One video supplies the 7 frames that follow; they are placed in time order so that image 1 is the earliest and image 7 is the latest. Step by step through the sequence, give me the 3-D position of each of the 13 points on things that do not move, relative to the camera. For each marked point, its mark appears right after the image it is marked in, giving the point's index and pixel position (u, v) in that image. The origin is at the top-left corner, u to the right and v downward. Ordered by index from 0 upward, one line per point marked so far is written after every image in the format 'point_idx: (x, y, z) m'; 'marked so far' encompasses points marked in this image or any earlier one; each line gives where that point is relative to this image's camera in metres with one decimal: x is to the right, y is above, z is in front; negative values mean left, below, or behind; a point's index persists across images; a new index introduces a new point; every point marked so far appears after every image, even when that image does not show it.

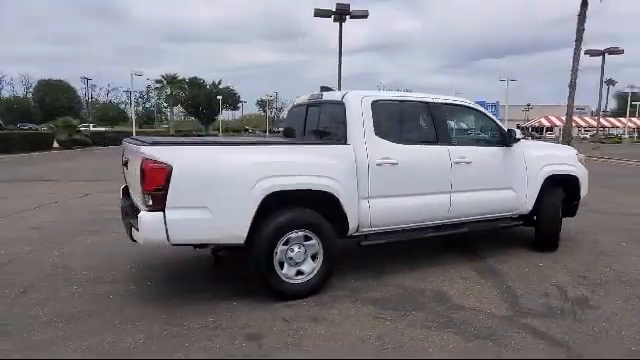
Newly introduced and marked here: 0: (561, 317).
0: (+2.4, -1.3, +4.4) m
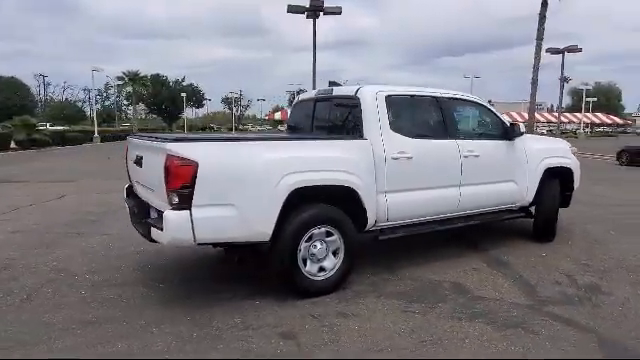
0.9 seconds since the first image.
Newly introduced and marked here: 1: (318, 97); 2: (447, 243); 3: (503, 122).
0: (+2.6, -1.2, +4.6) m
1: (0.0, +1.1, +6.1) m
2: (+1.8, -0.9, +6.6) m
3: (+2.6, +0.8, +6.4) m
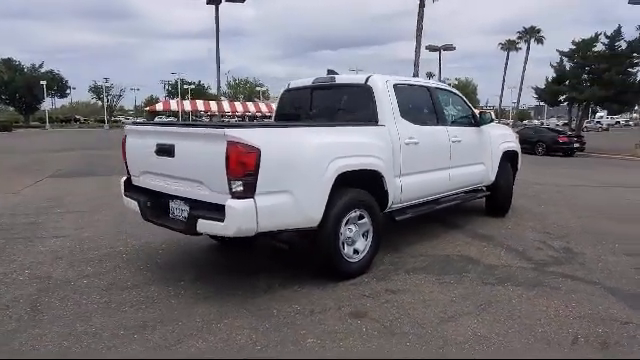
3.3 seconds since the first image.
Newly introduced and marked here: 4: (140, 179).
0: (+3.0, -1.0, +5.4) m
1: (0.0, +1.3, +6.2) m
2: (+1.7, -0.7, +7.2) m
3: (+2.4, +1.1, +7.1) m
4: (-2.0, 0.0, +5.0) m
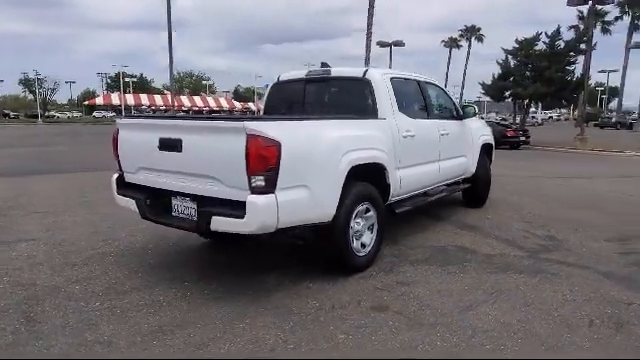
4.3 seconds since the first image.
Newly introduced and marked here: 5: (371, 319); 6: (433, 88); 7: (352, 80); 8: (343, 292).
0: (+3.0, -0.9, +5.7) m
1: (-0.1, +1.4, +6.1) m
2: (+1.5, -0.6, +7.3) m
3: (+2.2, +1.2, +7.3) m
4: (-1.9, 0.0, +4.7) m
5: (+0.4, -1.2, +3.8) m
6: (+1.7, +1.4, +6.8) m
7: (+0.4, +1.3, +5.7) m
8: (+0.2, -1.1, +4.4) m
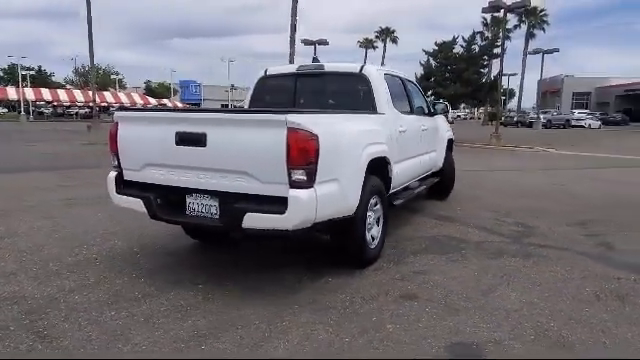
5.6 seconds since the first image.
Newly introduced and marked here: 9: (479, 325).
0: (+2.9, -0.7, +6.2) m
1: (-0.3, +1.4, +6.1) m
2: (+1.2, -0.5, +7.5) m
3: (+1.8, +1.3, +7.6) m
4: (-1.7, +0.1, +4.4) m
5: (+0.8, -1.1, +3.9) m
6: (+1.4, +1.5, +7.1) m
7: (+0.3, +1.3, +5.8) m
8: (+0.4, -1.0, +4.4) m
9: (+1.3, -1.2, +3.6) m
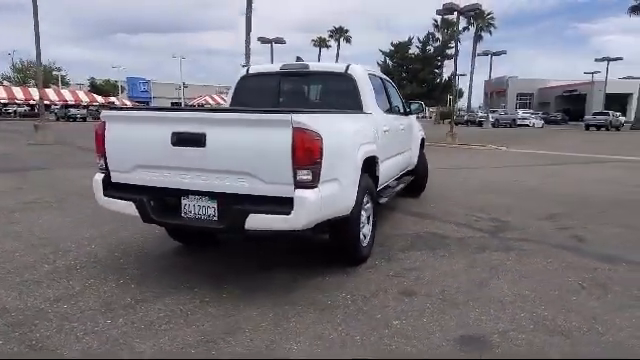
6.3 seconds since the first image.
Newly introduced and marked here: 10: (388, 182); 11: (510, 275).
0: (+2.7, -0.7, +6.5) m
1: (-0.5, +1.4, +6.0) m
2: (+0.8, -0.5, +7.6) m
3: (+1.4, +1.4, +7.8) m
4: (-1.7, 0.0, +4.2) m
5: (+0.8, -1.1, +4.0) m
6: (+1.1, +1.5, +7.2) m
7: (+0.2, +1.3, +5.8) m
8: (+0.4, -1.0, +4.5) m
9: (+1.3, -1.1, +3.8) m
10: (+1.0, 0.0, +6.5) m
11: (+2.0, -1.0, +4.7) m
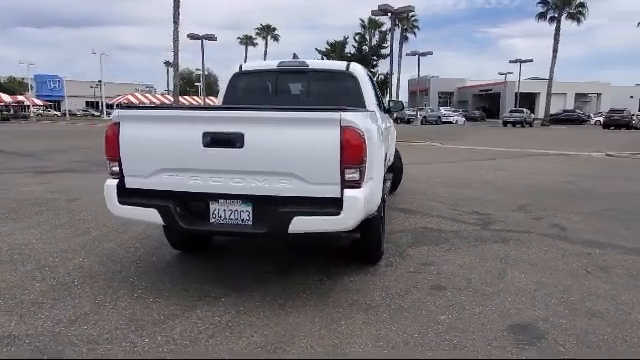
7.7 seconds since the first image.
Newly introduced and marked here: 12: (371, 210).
0: (+2.6, -0.6, +6.8) m
1: (-0.5, +1.4, +5.9) m
2: (+0.6, -0.4, +7.6) m
3: (+1.1, +1.4, +7.9) m
4: (-1.4, 0.0, +3.9) m
5: (+1.1, -1.1, +4.1) m
6: (+0.8, +1.5, +7.3) m
7: (+0.2, +1.4, +5.7) m
8: (+0.7, -1.0, +4.5) m
9: (+1.7, -1.1, +3.9) m
10: (+0.9, 0.0, +6.5) m
11: (+2.2, -0.9, +4.9) m
12: (+0.4, -0.3, +4.0) m
